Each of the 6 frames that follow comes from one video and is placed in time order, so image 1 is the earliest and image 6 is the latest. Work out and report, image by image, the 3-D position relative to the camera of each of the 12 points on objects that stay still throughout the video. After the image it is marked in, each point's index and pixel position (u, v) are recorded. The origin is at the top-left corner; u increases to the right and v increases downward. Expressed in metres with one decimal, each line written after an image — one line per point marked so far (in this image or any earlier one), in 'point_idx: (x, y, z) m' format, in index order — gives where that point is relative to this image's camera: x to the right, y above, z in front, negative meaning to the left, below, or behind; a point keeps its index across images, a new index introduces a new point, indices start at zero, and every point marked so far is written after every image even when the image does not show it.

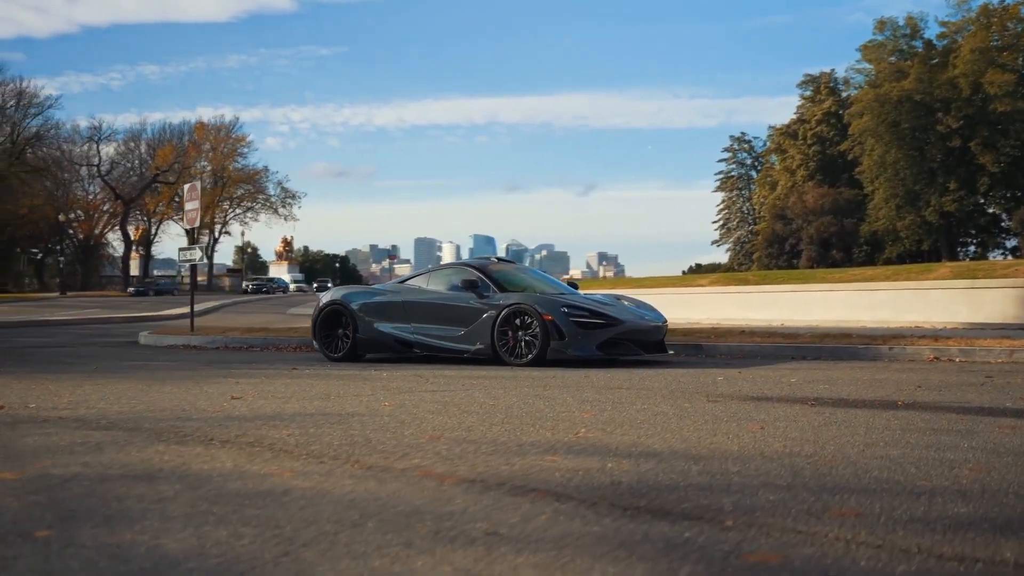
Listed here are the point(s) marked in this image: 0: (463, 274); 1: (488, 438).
0: (-0.6, +0.2, +12.1) m
1: (-0.1, -0.7, +4.5) m
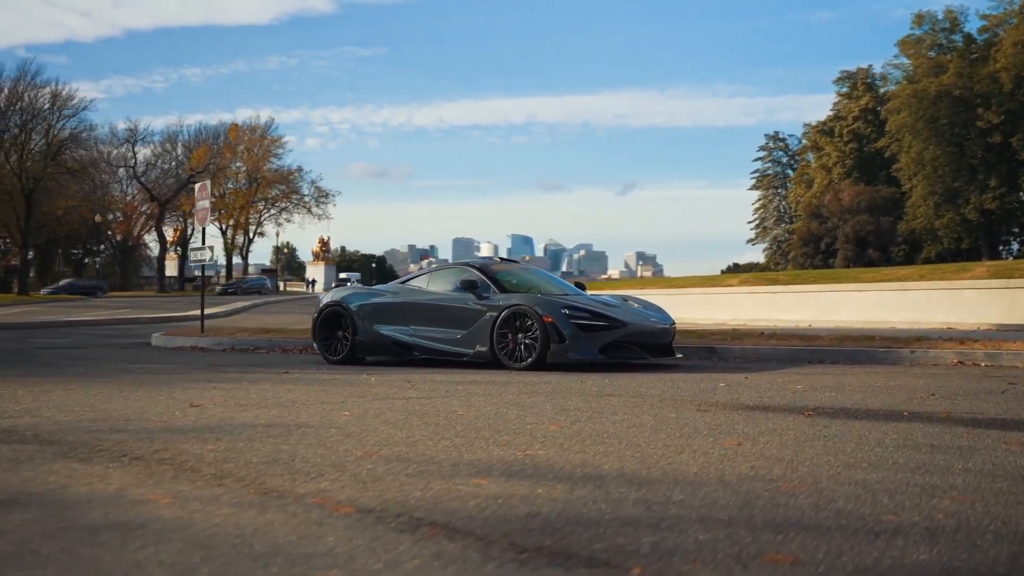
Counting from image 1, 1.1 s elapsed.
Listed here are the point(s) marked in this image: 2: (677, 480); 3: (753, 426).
0: (-0.6, +0.2, +11.7) m
1: (-0.4, -0.7, +4.1) m
2: (+0.6, -0.7, +3.5) m
3: (+1.4, -0.8, +5.4) m
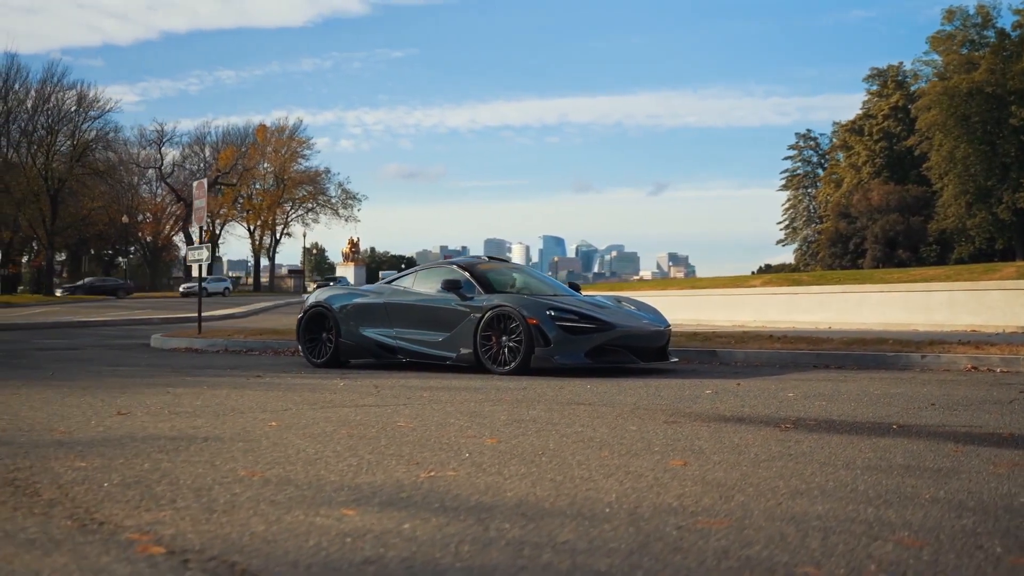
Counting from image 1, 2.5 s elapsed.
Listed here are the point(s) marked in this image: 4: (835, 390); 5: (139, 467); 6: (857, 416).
0: (-0.8, +0.2, +11.2) m
1: (-0.8, -0.7, +3.6) m
2: (+0.2, -0.7, +3.0) m
3: (+1.1, -0.8, +4.9) m
4: (+2.8, -0.9, +8.1) m
5: (-1.5, -0.7, +3.8) m
6: (+2.3, -0.9, +6.3) m
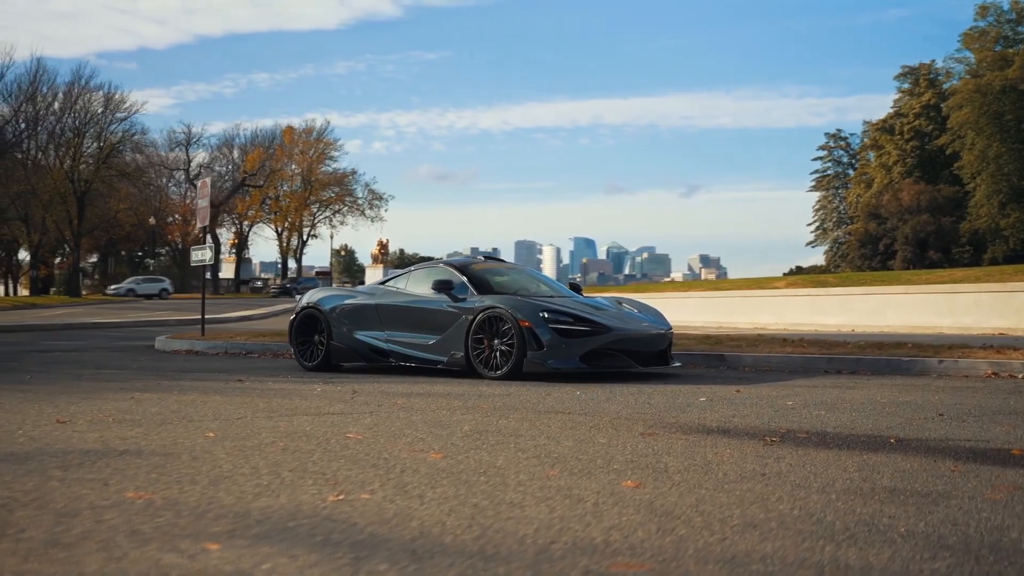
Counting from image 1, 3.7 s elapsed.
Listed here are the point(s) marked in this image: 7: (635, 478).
0: (-0.8, +0.2, +10.8) m
1: (-1.0, -0.7, +3.2) m
2: (-0.1, -0.7, +2.5) m
3: (+0.8, -0.8, +4.4) m
4: (+2.6, -0.9, +7.6) m
5: (-1.8, -0.7, +3.4) m
6: (+2.1, -0.9, +5.8) m
7: (+0.5, -0.8, +3.8) m
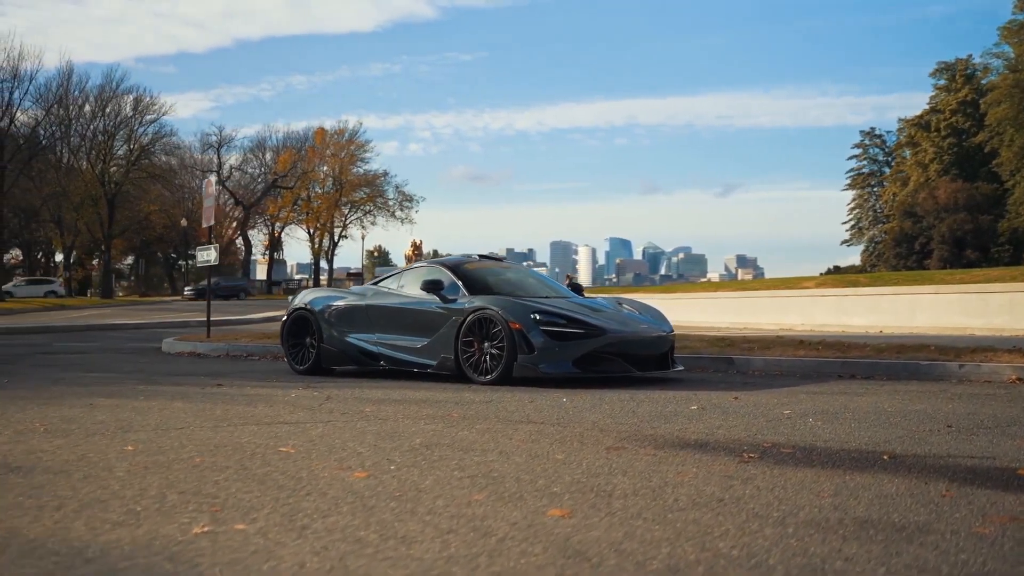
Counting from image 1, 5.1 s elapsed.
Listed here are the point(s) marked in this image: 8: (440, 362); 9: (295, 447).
0: (-0.8, +0.2, +10.4) m
1: (-1.4, -0.7, +2.8) m
2: (-0.4, -0.7, +2.1) m
3: (+0.5, -0.8, +3.9) m
4: (+2.5, -0.9, +7.0) m
5: (-2.1, -0.7, +3.0) m
6: (+1.9, -0.9, +5.2) m
7: (+0.2, -0.8, +3.3) m
8: (-0.7, -0.8, +9.7) m
9: (-1.1, -0.8, +4.7) m
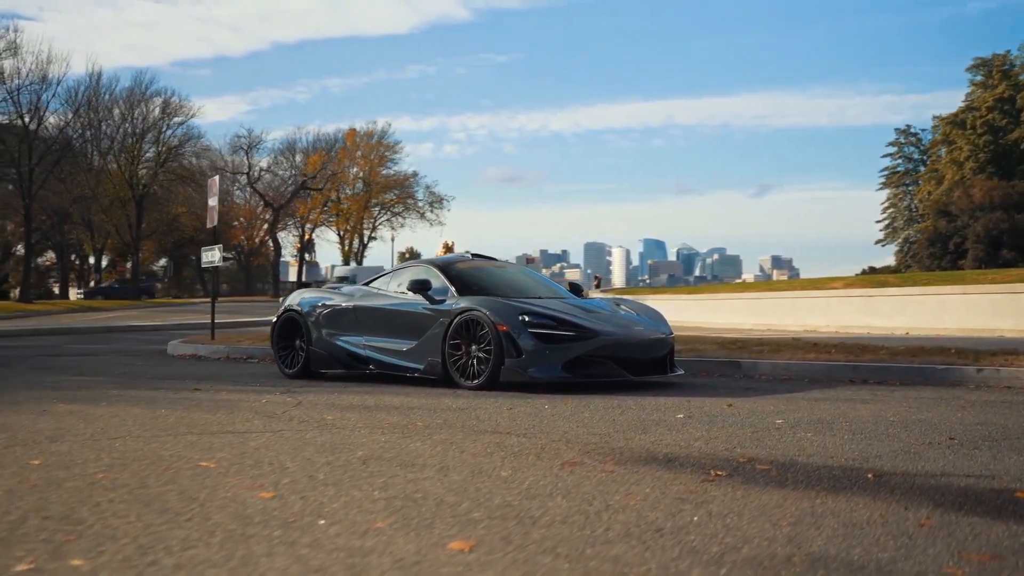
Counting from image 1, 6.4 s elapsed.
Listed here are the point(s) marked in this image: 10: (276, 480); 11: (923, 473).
0: (-0.9, +0.1, +10.0) m
1: (-1.7, -0.7, +2.4) m
2: (-0.8, -0.7, +1.7) m
3: (+0.3, -0.8, +3.5) m
4: (+2.3, -0.9, +6.5) m
5: (-2.4, -0.7, +2.6) m
6: (+1.6, -0.8, +4.7) m
7: (-0.1, -0.8, +2.9) m
8: (-0.8, -0.8, +9.3) m
9: (-1.3, -0.8, +4.3) m
10: (-0.9, -0.8, +3.9) m
11: (+1.9, -0.8, +4.3) m
